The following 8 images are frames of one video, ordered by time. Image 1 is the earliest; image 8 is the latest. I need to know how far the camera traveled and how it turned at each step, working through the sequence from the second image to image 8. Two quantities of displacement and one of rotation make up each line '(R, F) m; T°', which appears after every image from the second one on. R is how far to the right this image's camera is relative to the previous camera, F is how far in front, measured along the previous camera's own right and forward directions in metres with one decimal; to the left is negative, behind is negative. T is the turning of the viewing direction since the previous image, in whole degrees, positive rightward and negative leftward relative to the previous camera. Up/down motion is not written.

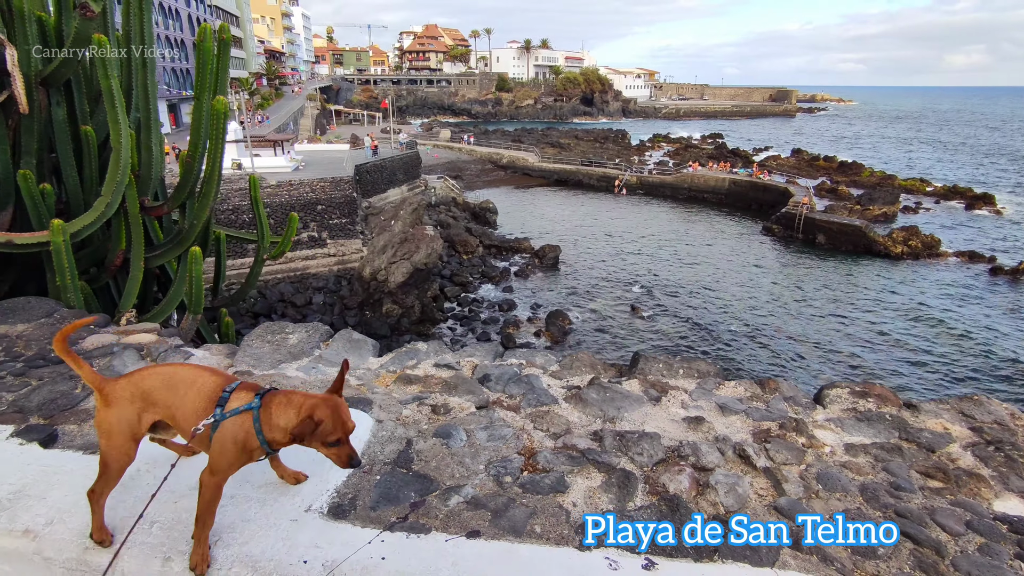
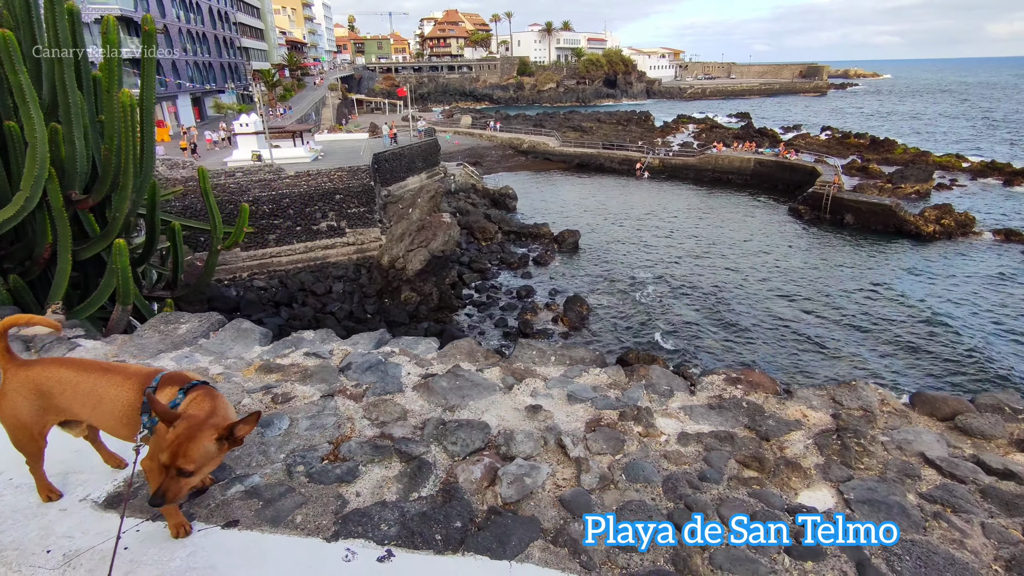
(+1.1, +0.1) m; -3°
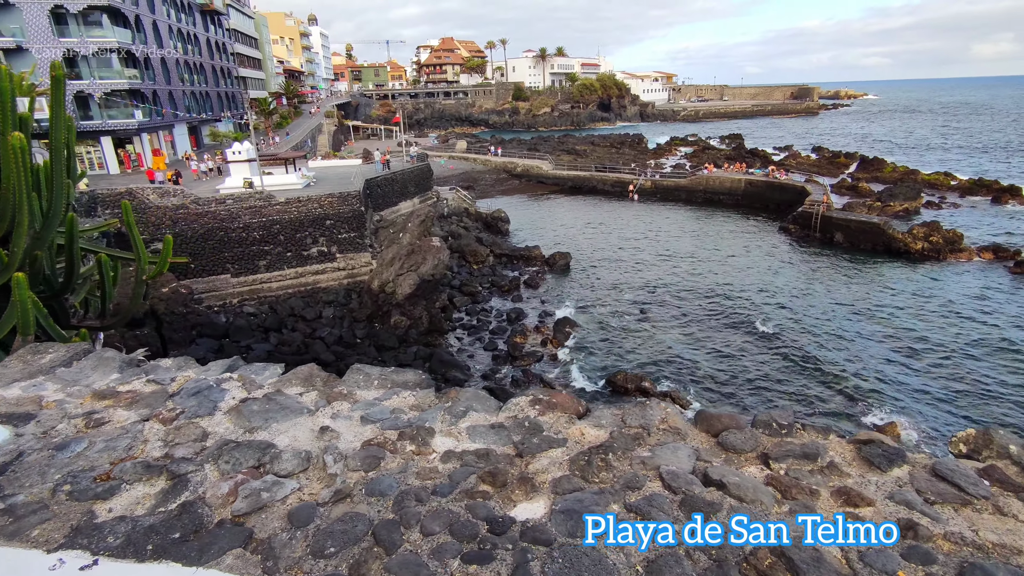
(+1.4, -0.3) m; 0°
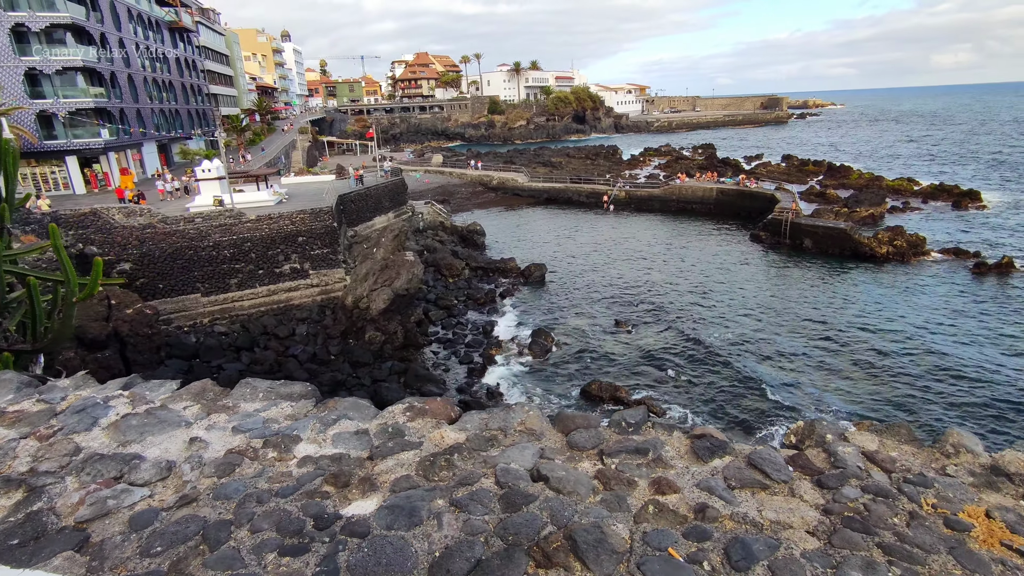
(+0.9, -0.3) m; +2°
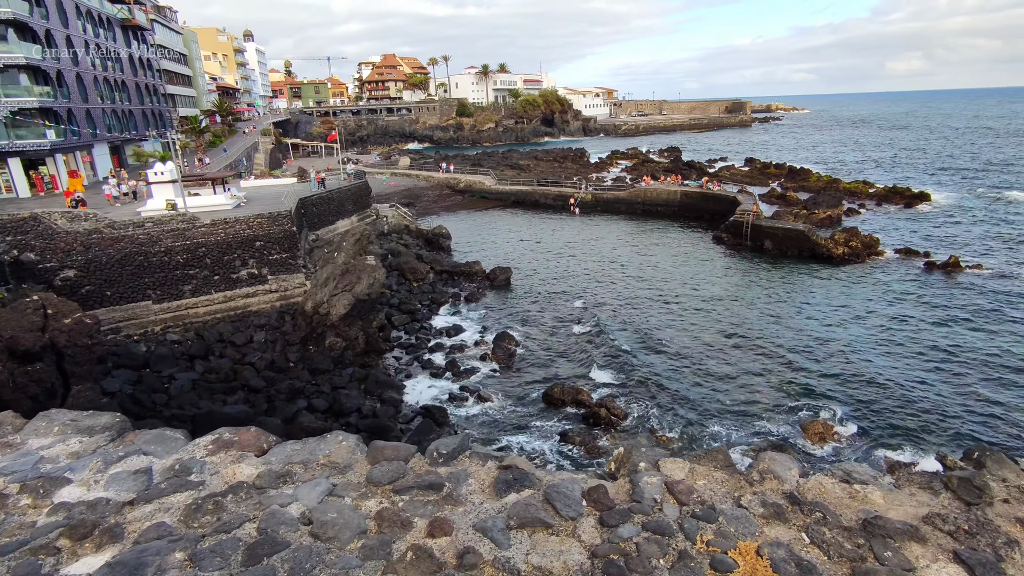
(+1.2, +0.2) m; +3°
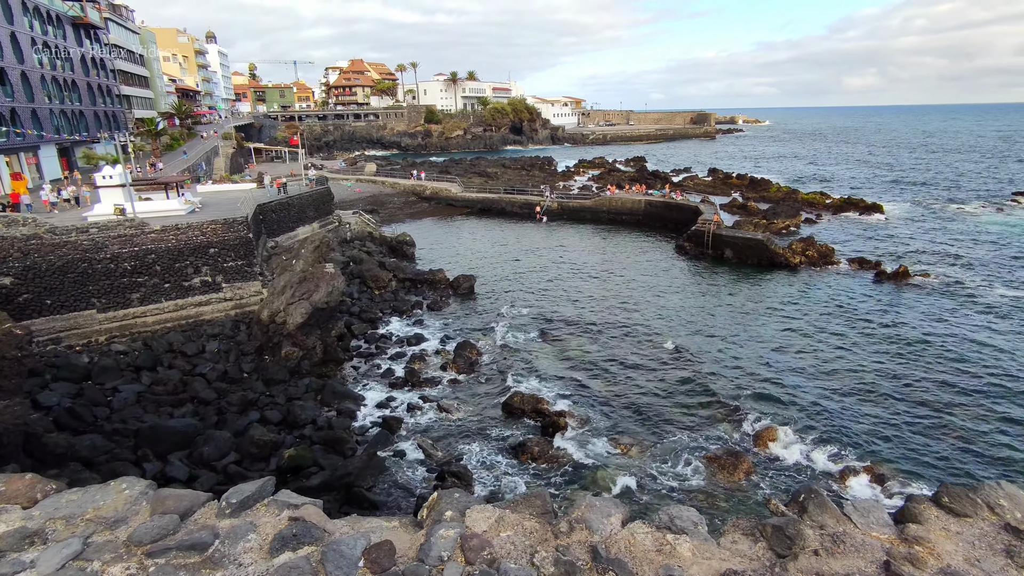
(+1.1, +0.3) m; +3°
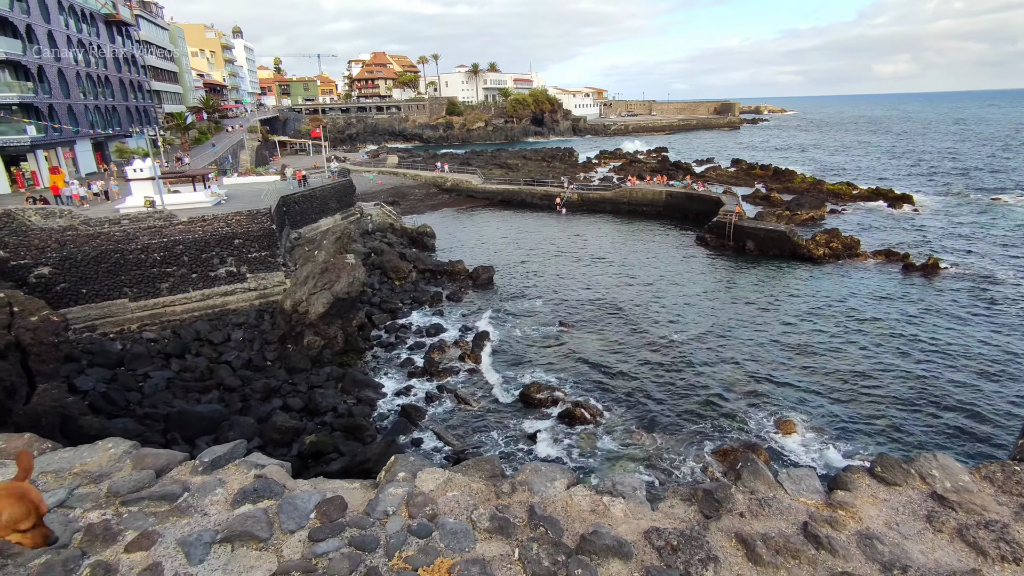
(+0.5, -0.2) m; -2°
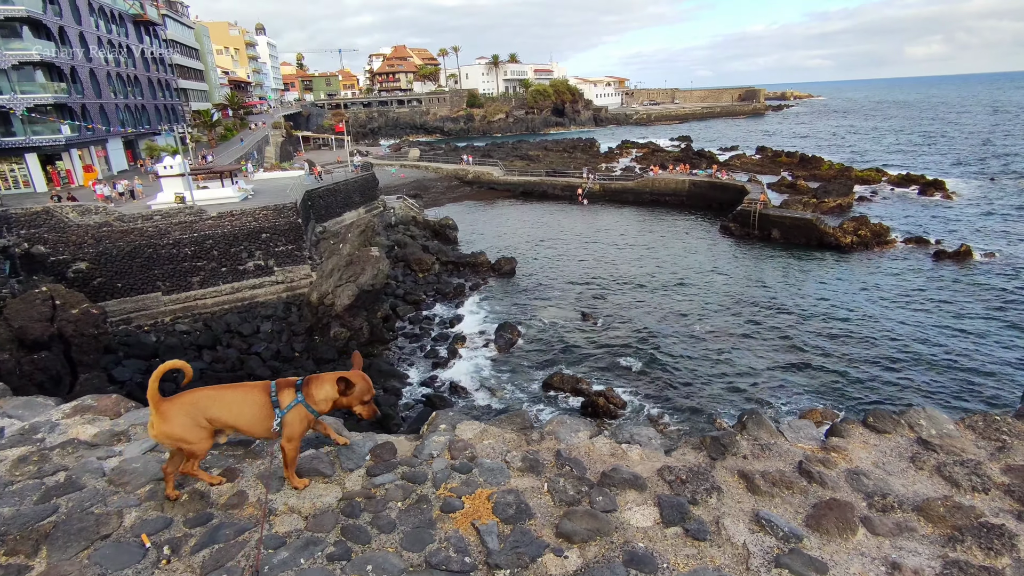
(0.0, -0.5) m; -2°
